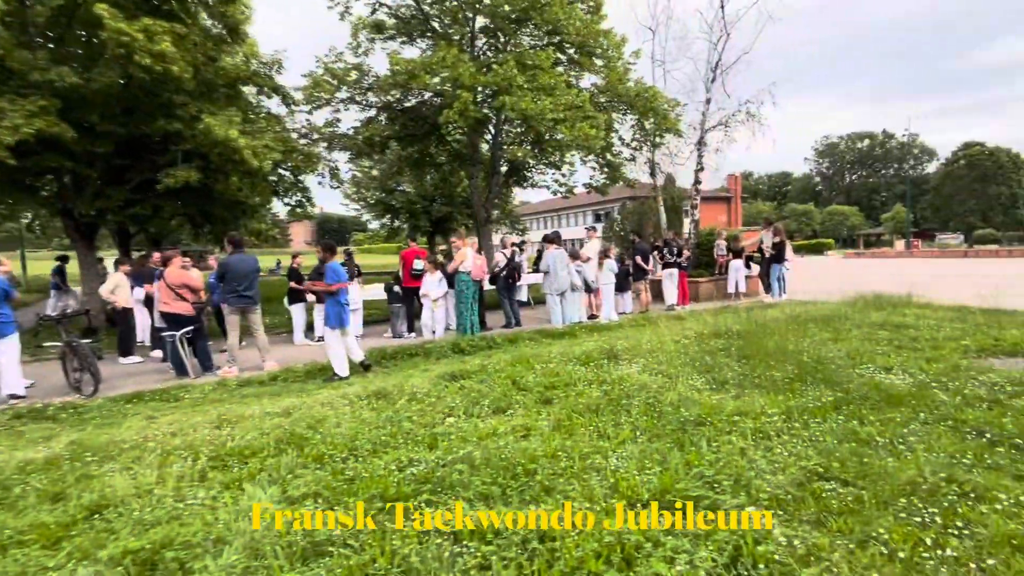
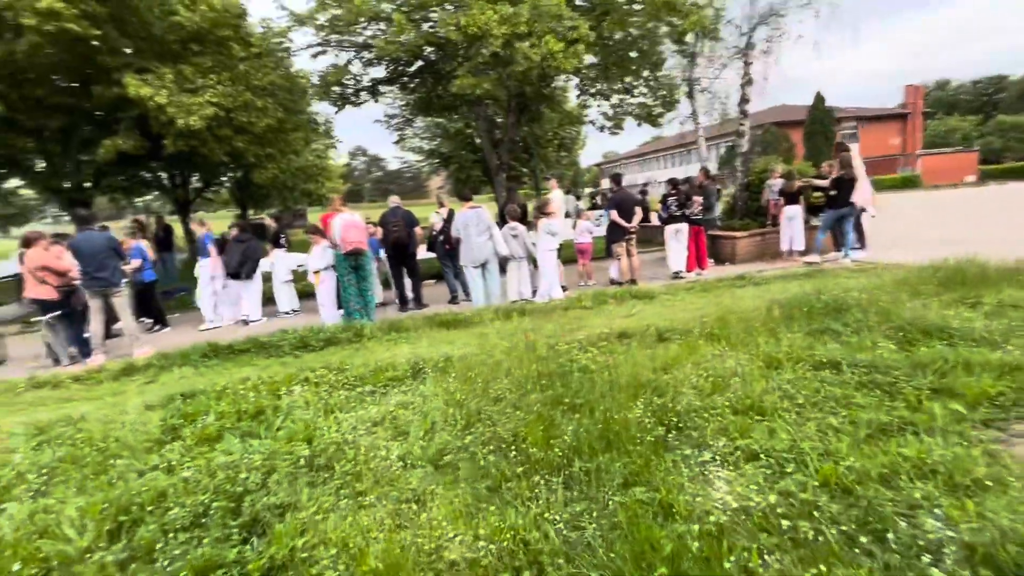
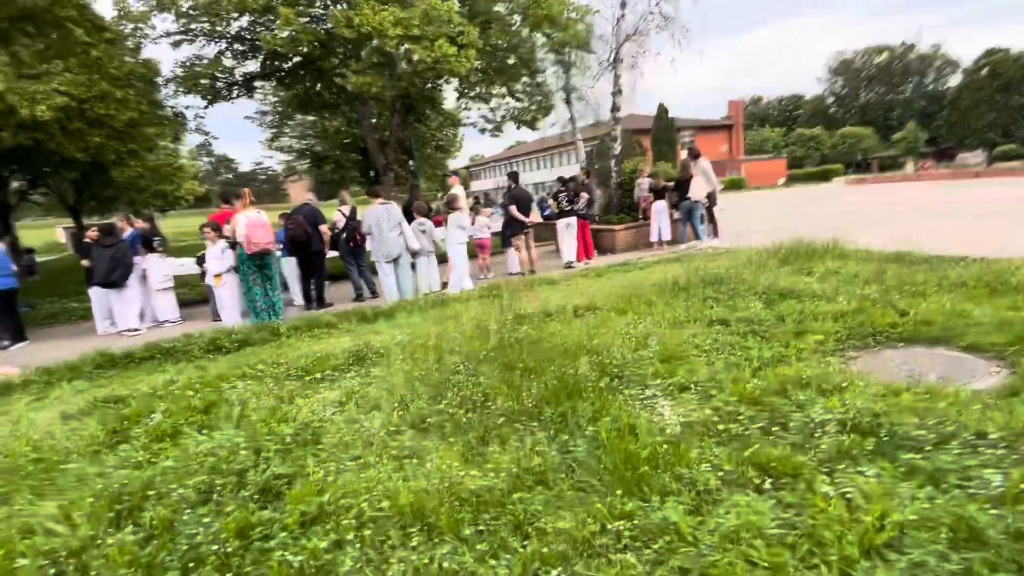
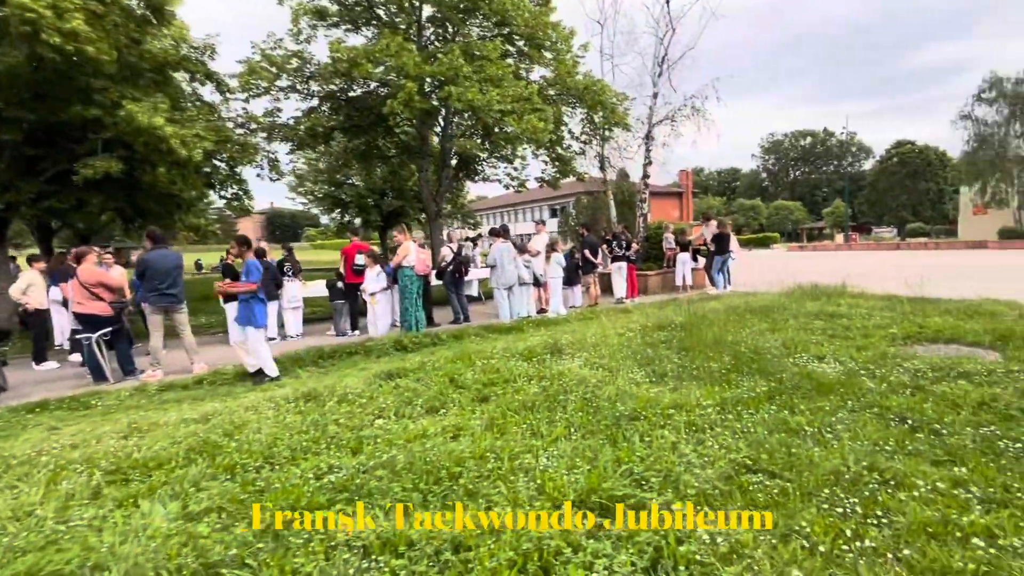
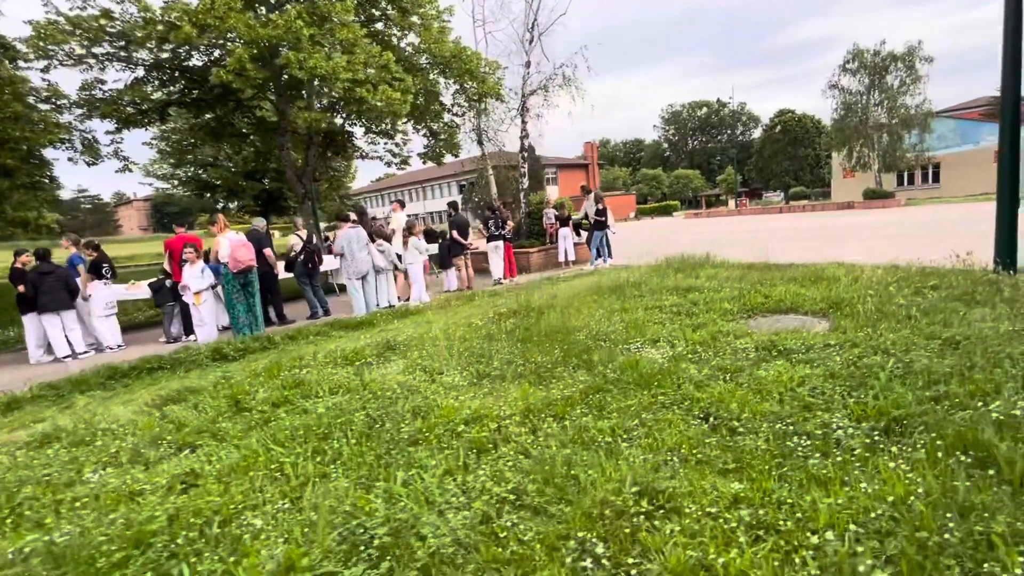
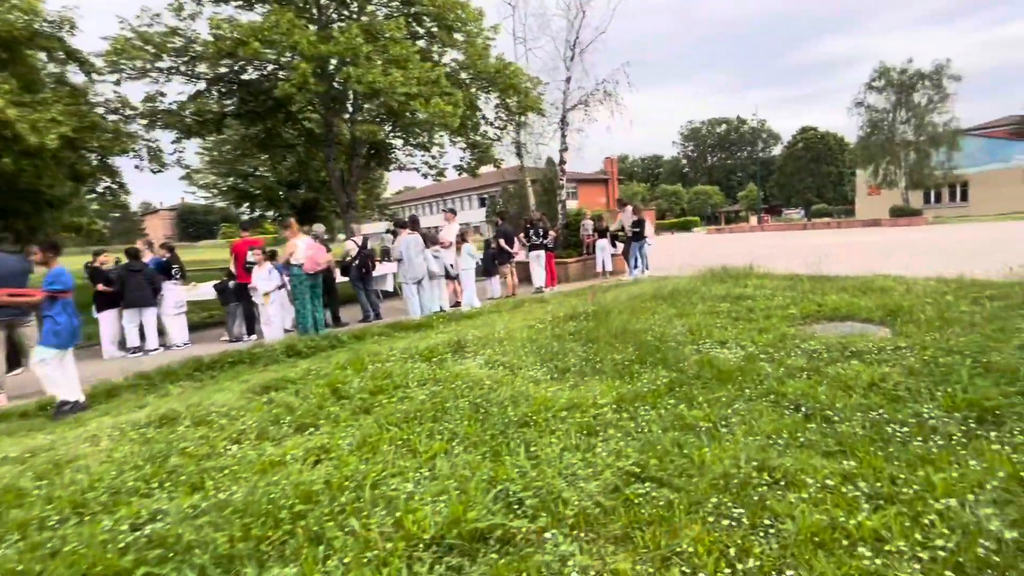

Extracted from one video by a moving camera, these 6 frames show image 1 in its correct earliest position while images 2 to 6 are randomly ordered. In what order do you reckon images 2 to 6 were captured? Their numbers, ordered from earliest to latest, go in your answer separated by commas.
4, 6, 5, 3, 2
